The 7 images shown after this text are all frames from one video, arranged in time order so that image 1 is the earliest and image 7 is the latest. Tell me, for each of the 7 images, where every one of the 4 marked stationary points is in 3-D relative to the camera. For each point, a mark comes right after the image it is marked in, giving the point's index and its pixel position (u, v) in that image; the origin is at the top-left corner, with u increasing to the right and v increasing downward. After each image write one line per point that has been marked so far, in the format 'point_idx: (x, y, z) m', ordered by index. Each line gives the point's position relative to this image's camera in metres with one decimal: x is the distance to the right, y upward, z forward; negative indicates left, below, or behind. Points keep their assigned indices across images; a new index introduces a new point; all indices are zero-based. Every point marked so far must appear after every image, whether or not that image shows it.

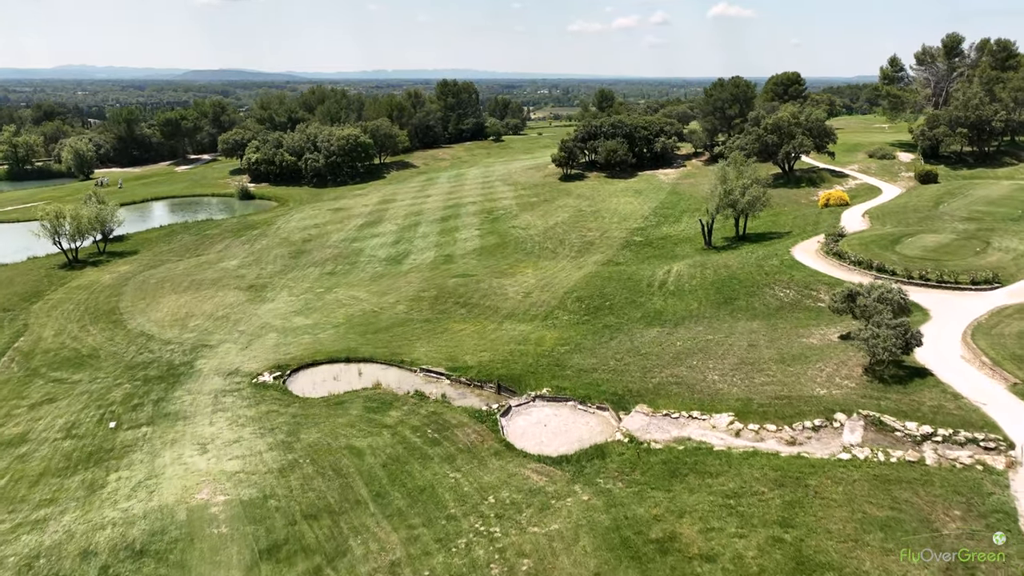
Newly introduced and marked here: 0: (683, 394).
0: (+4.6, -2.9, +19.0) m
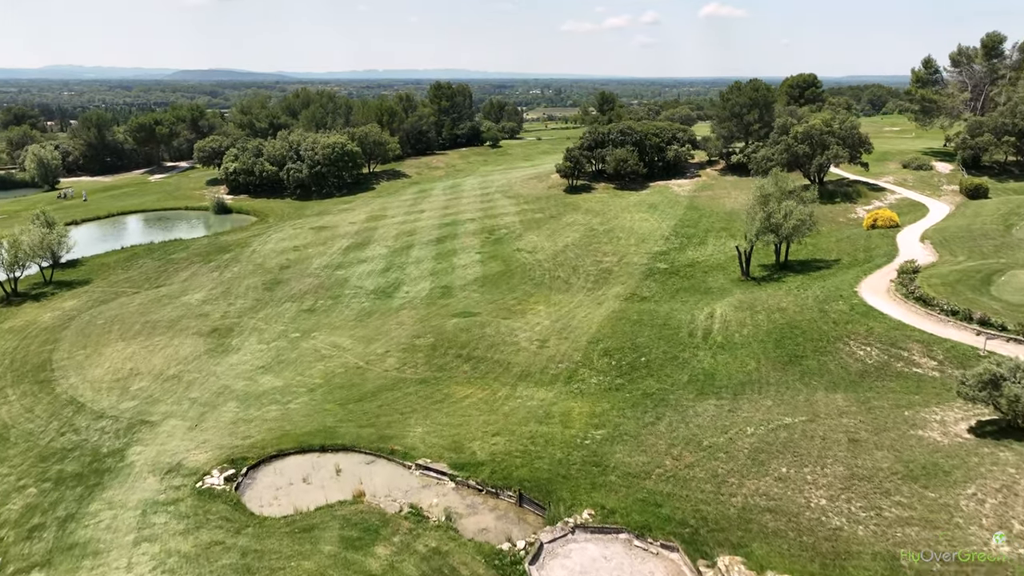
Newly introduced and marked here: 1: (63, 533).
0: (+5.2, -4.7, +13.6) m
1: (-10.2, -5.6, +16.3) m
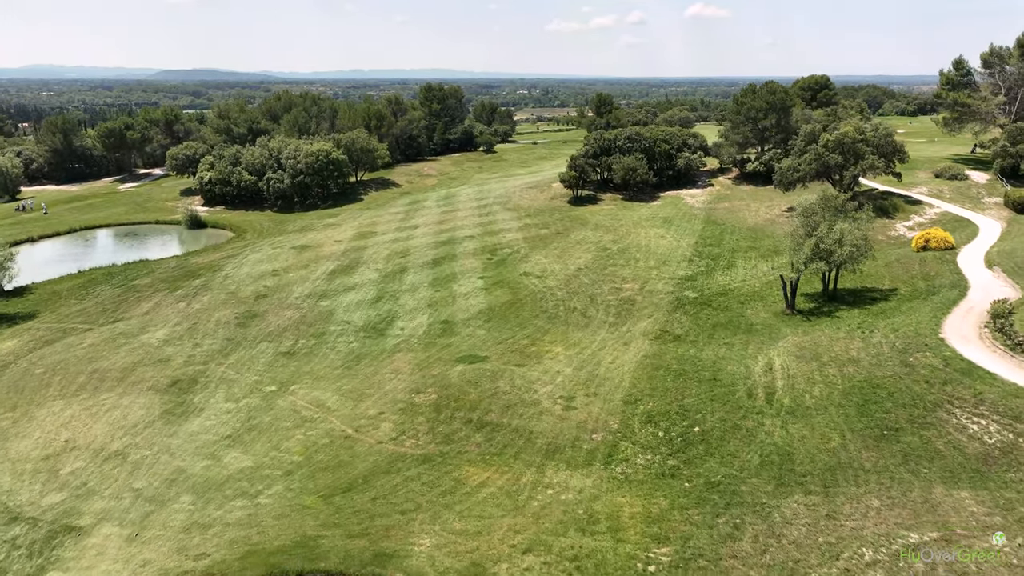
0: (+6.1, -6.3, +8.9) m
1: (-9.3, -7.2, +11.4) m
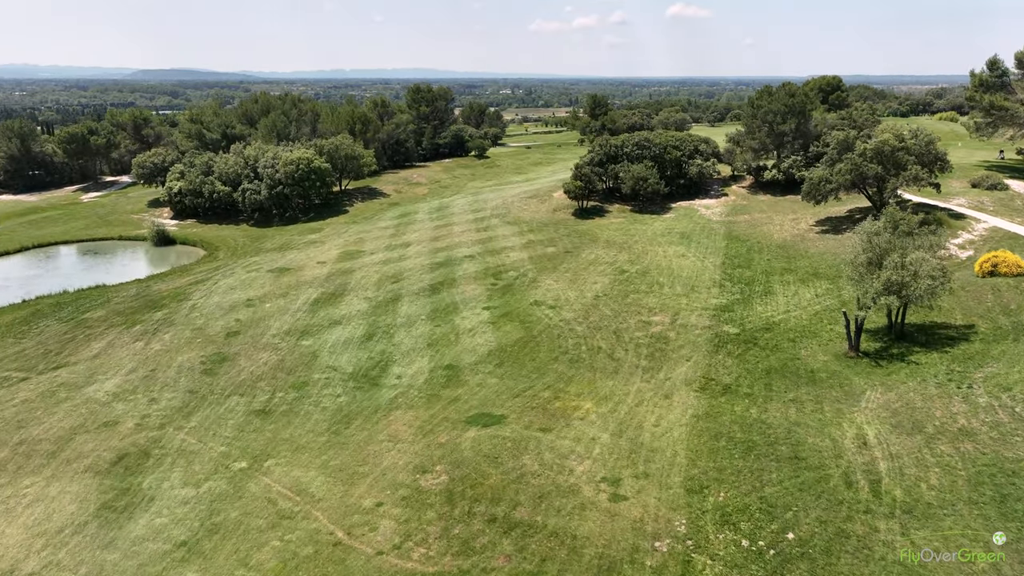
0: (+7.3, -7.7, +4.3) m
1: (-8.2, -8.7, +6.4) m
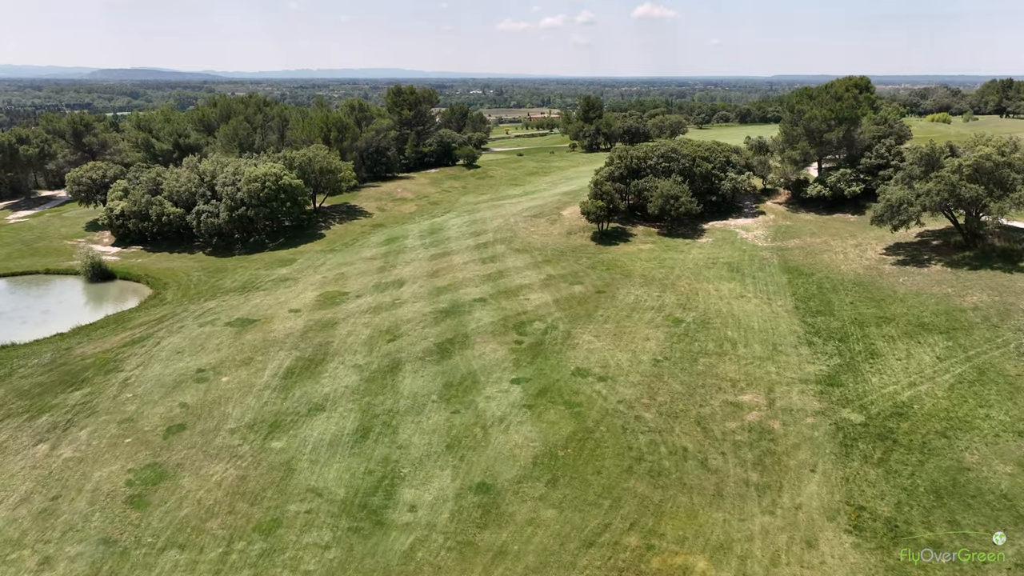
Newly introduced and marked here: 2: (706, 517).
0: (+9.9, -10.0, -3.4) m
1: (-5.6, -11.2, -2.0) m
2: (+4.9, -5.8, +18.3) m
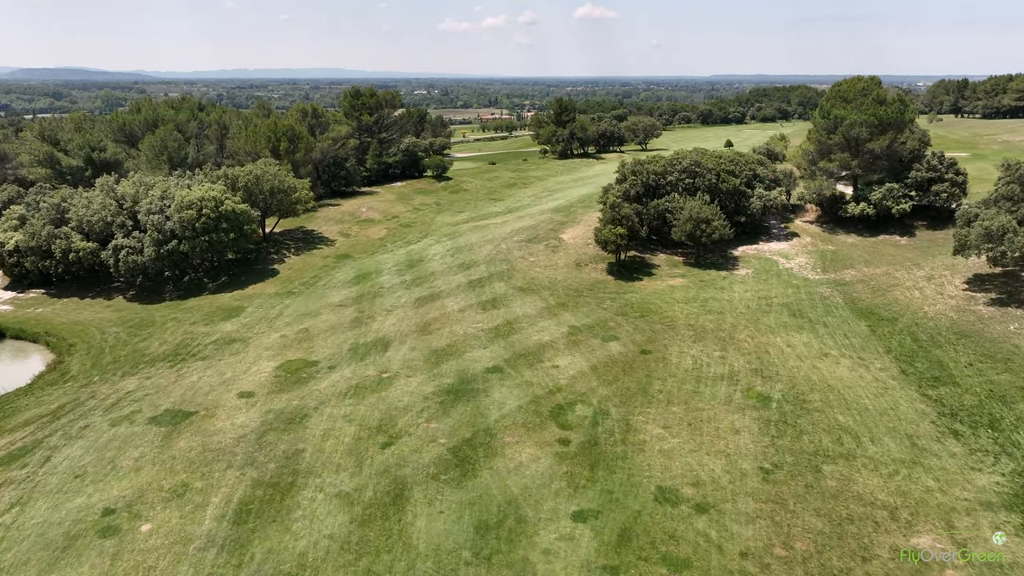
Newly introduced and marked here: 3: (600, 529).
0: (+13.7, -12.2, -10.6) m
1: (-1.9, -13.7, -10.3) m
2: (+7.1, -8.0, +10.6) m
3: (+2.1, -5.9, +17.4) m
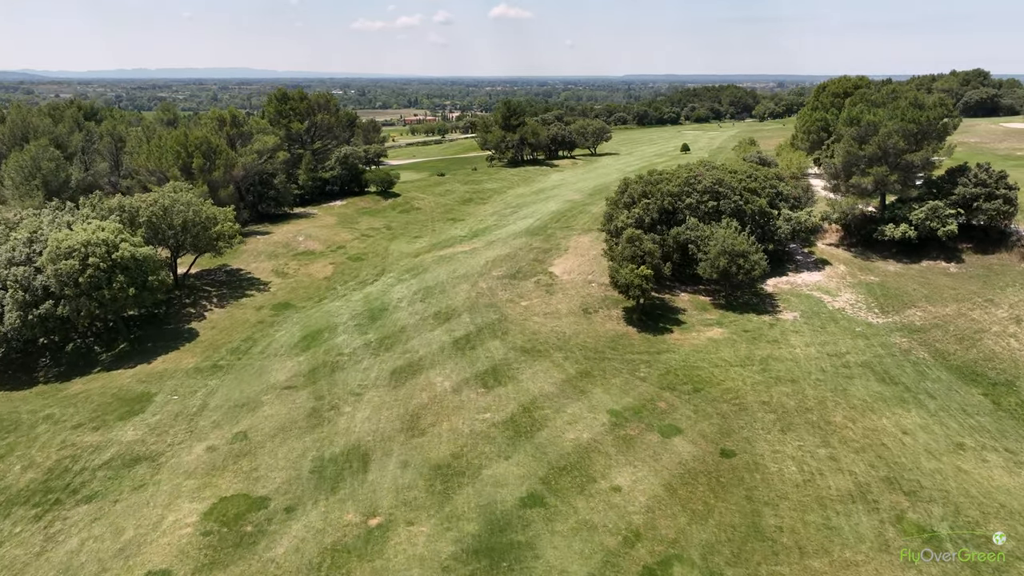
0: (+19.0, -14.1, -17.0) m
1: (+3.5, -16.1, -18.3) m
2: (+10.0, -10.2, +3.5) m
3: (+4.3, -8.2, +9.7) m
